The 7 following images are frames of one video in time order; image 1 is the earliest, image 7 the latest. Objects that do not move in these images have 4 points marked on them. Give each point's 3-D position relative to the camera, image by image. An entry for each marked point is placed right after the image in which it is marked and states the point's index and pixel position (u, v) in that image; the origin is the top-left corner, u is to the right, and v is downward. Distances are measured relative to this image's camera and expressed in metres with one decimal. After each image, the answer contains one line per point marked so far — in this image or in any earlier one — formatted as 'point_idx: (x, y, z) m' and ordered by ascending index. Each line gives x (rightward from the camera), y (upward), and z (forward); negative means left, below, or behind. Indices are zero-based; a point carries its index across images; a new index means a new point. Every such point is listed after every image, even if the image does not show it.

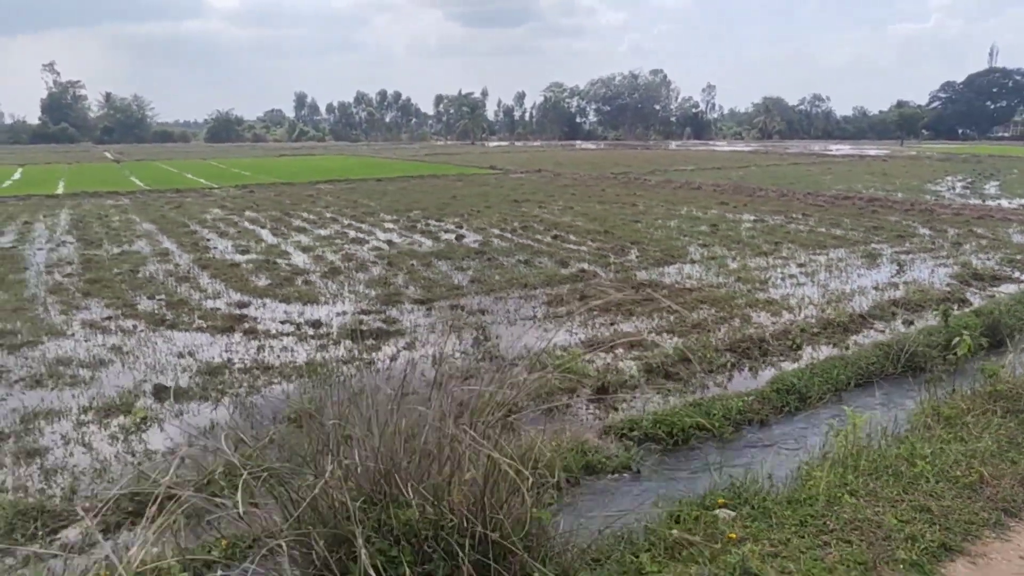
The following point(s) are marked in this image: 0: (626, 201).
0: (+2.9, +2.3, +19.6) m
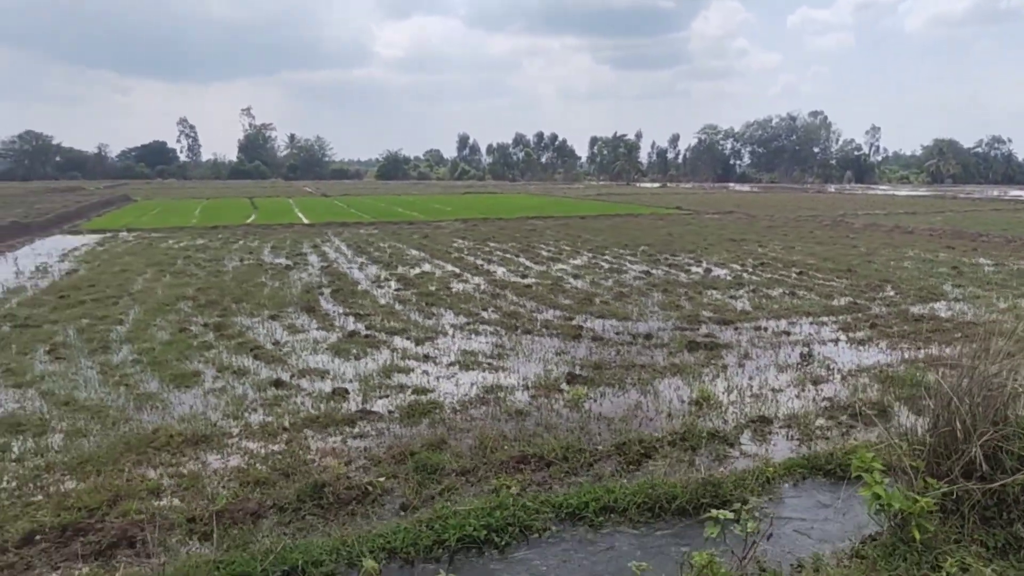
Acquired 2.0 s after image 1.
0: (+8.7, +1.2, +20.1) m
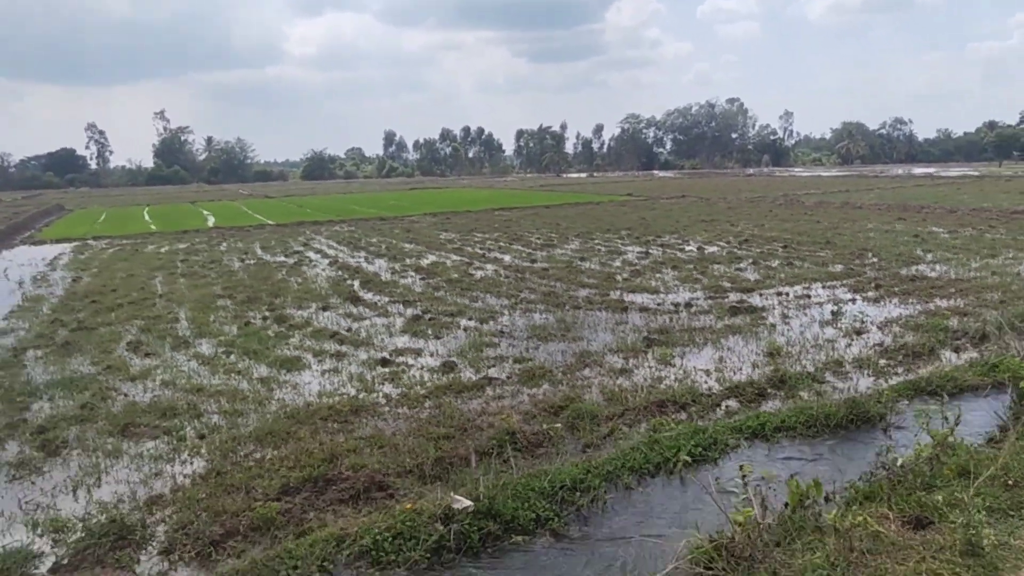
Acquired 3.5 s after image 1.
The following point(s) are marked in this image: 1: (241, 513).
0: (+8.3, +2.0, +21.6) m
1: (-1.6, -1.3, +4.6) m
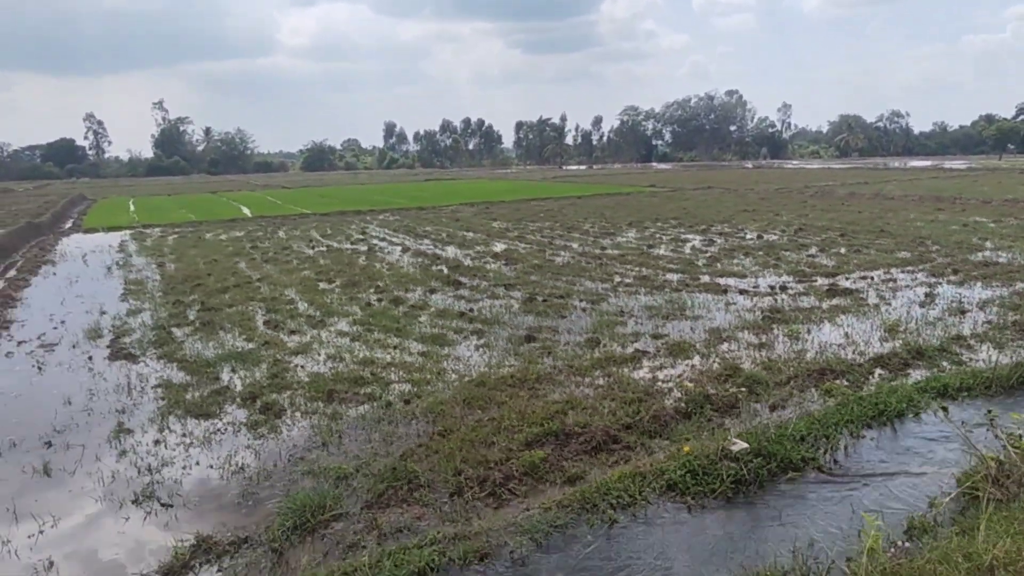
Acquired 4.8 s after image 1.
0: (+9.6, +2.3, +22.3) m
1: (0.0, -1.2, +5.1) m
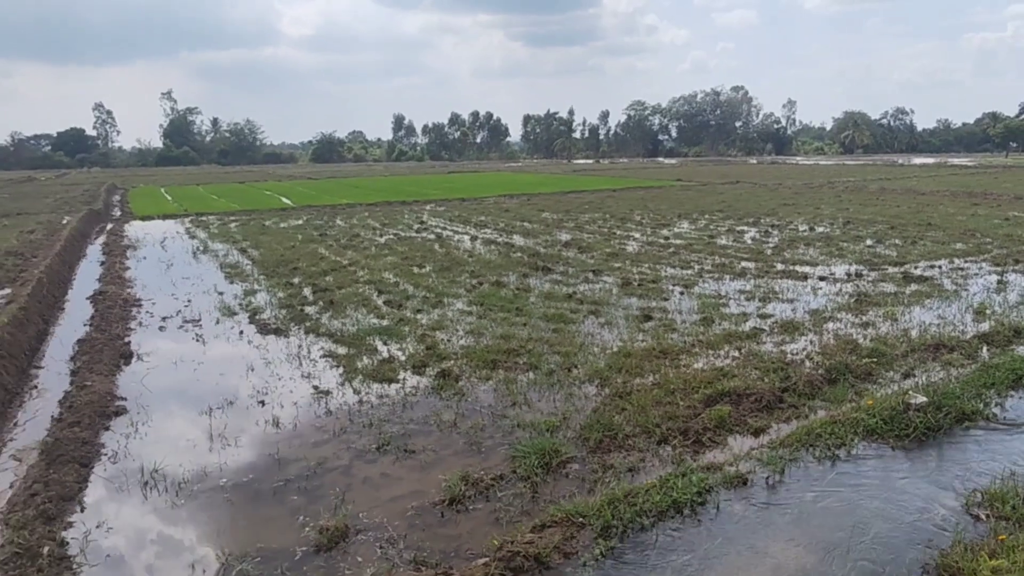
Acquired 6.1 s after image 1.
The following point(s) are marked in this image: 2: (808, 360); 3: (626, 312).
0: (+11.1, +2.6, +23.0) m
1: (+1.4, -1.0, +5.9) m
2: (+2.8, -0.7, +7.4) m
3: (+1.4, -0.3, +9.7) m
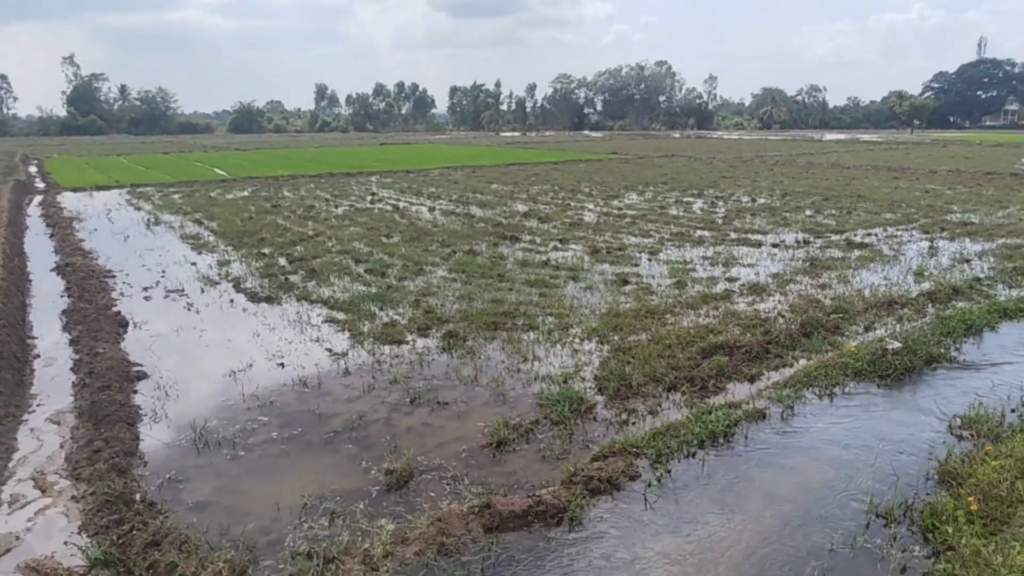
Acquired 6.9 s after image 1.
0: (+9.5, +3.6, +24.4) m
1: (+1.5, -0.7, +6.5) m
2: (+2.8, -0.3, +8.1) m
3: (+1.2, +0.1, +10.3) m
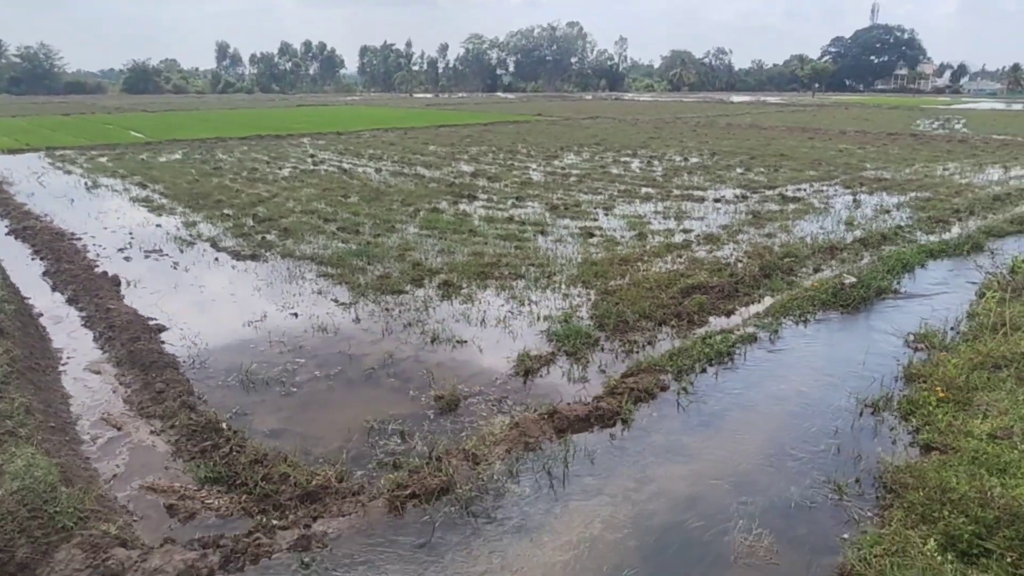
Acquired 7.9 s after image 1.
0: (+7.3, +5.1, +25.8) m
1: (+1.6, -0.2, +7.3) m
2: (+2.7, +0.3, +9.1) m
3: (+0.8, +0.8, +11.0) m
